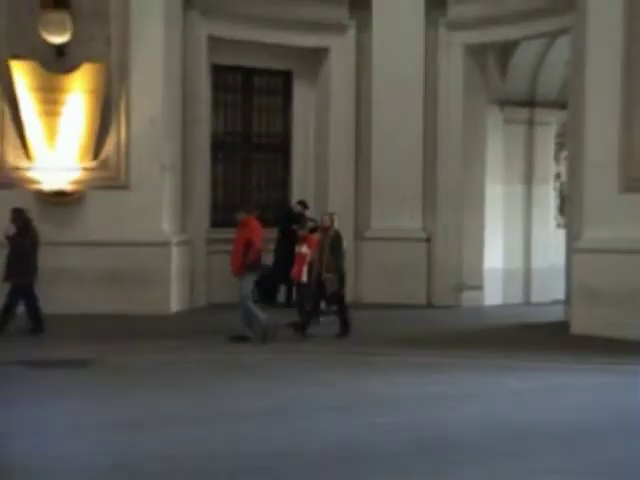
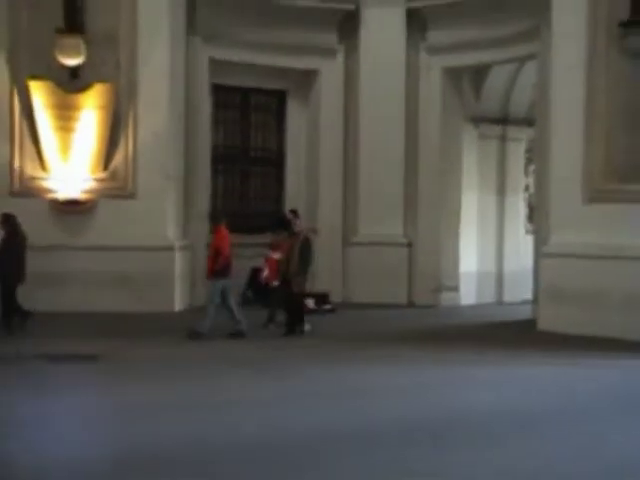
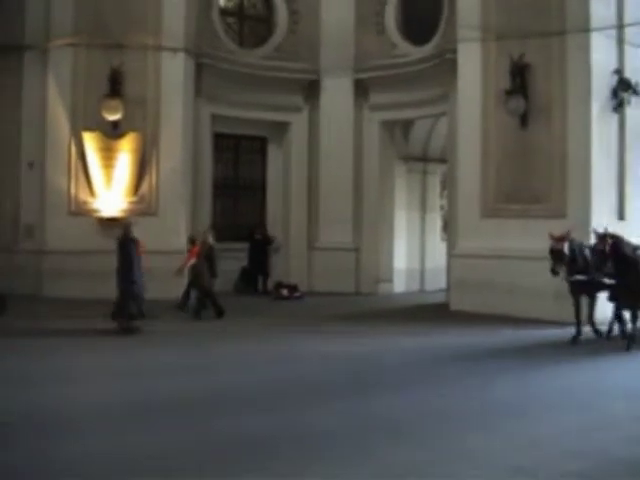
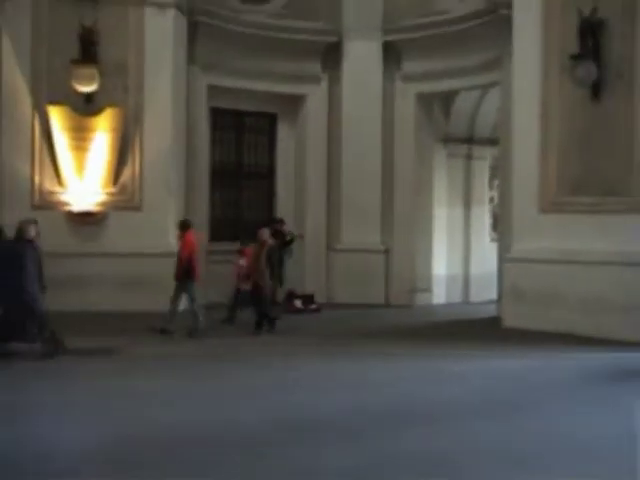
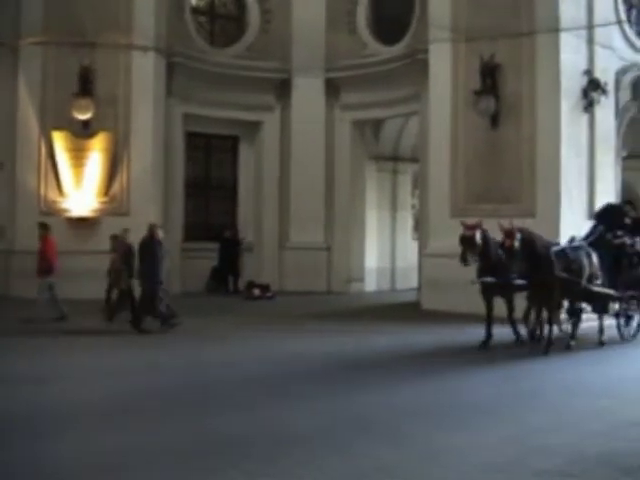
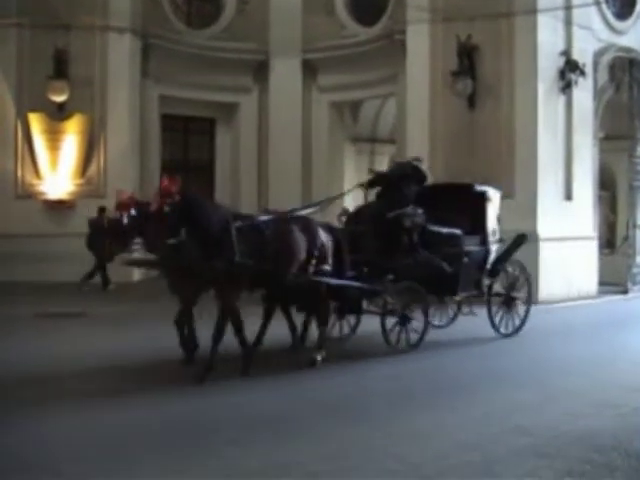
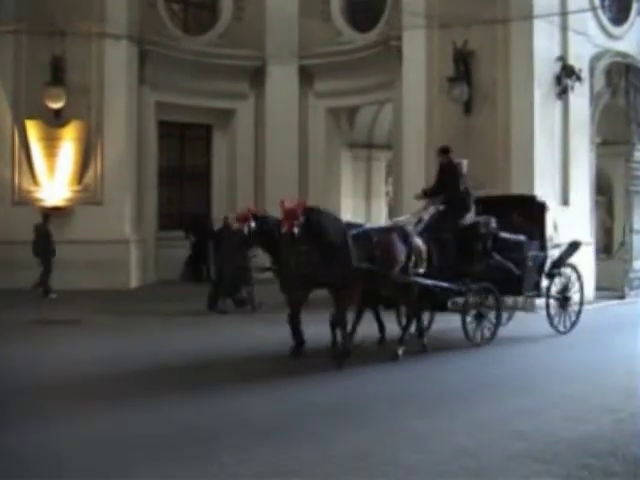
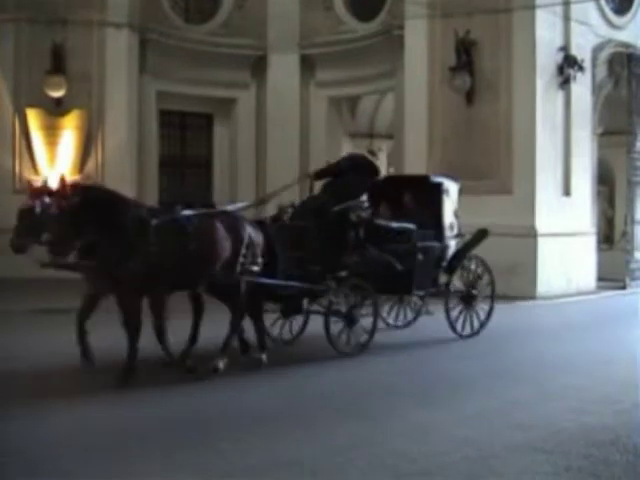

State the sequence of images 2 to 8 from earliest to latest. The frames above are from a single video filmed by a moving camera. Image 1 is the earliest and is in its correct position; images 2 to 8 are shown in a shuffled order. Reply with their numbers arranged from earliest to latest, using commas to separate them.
2, 4, 3, 5, 7, 6, 8
